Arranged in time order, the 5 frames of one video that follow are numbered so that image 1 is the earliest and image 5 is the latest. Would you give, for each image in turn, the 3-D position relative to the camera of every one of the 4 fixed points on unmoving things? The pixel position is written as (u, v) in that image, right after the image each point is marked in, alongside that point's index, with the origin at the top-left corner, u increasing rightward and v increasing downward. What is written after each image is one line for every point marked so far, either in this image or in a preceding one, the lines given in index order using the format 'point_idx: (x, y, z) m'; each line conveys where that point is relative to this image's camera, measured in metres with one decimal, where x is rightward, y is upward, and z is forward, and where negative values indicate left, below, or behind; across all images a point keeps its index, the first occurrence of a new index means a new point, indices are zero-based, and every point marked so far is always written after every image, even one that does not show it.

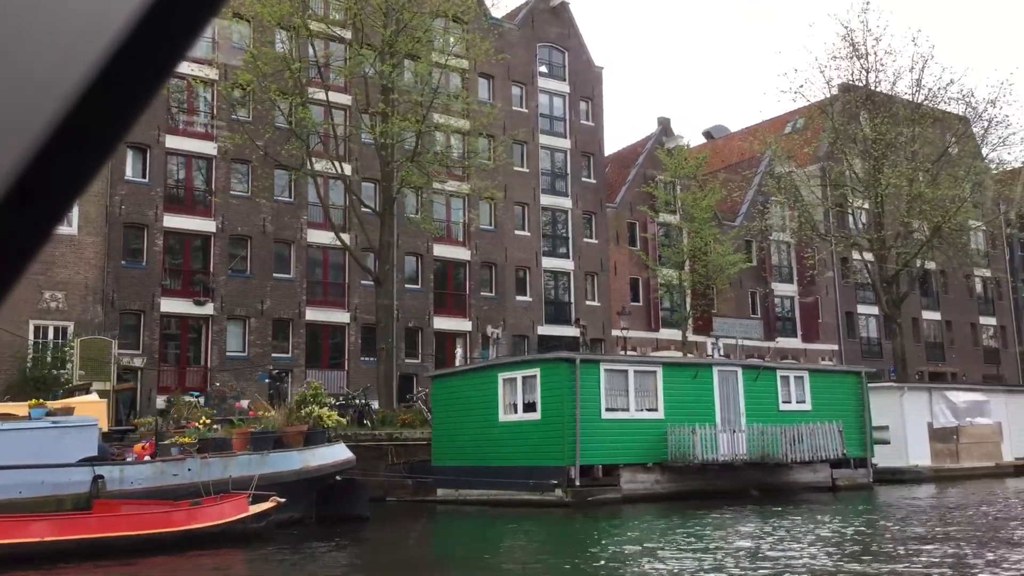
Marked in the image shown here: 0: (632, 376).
0: (+2.0, -1.5, +16.5) m
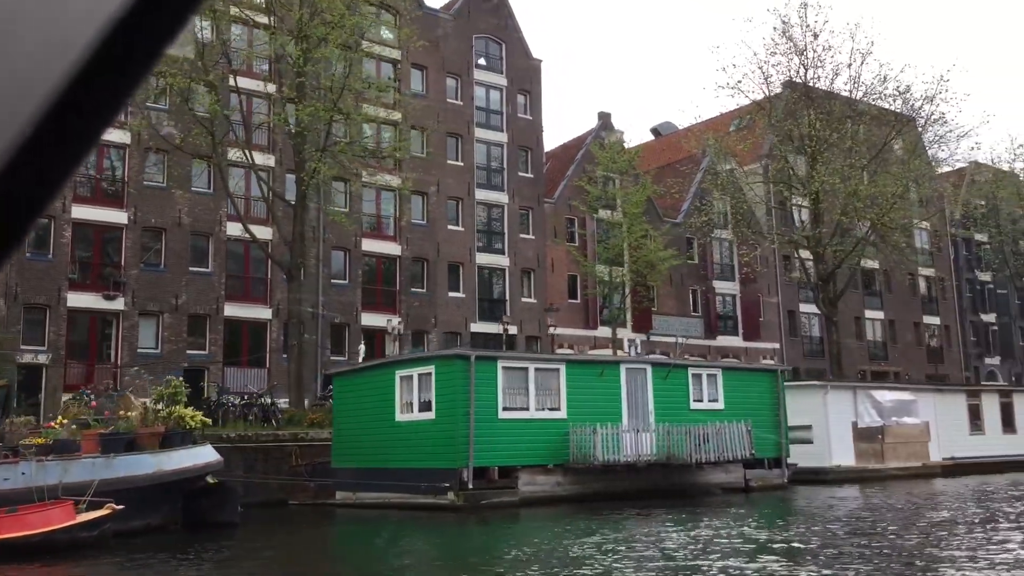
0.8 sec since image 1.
0: (+0.3, -1.4, +15.8) m
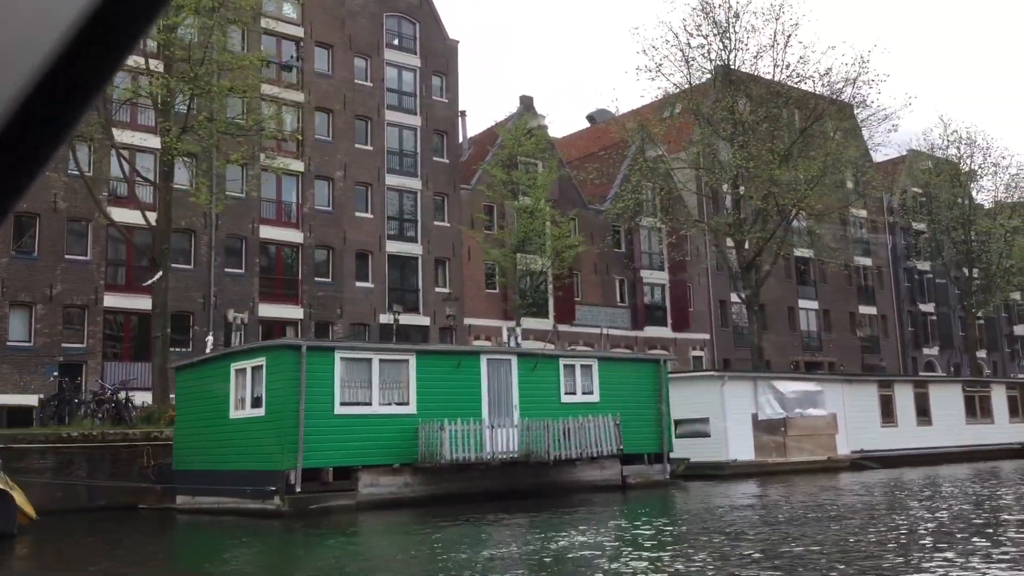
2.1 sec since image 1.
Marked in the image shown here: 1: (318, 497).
0: (-2.0, -1.2, +14.5) m
1: (-2.7, -2.9, +13.6) m
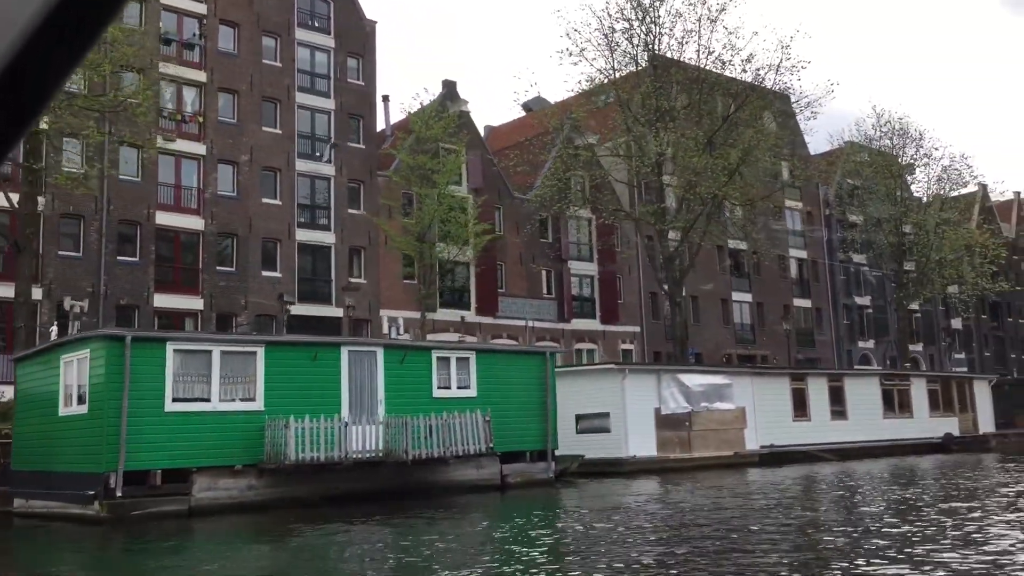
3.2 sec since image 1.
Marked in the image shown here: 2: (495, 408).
0: (-4.0, -1.0, +13.3) m
1: (-4.7, -2.7, +12.4) m
2: (-0.2, -2.0, +16.1) m
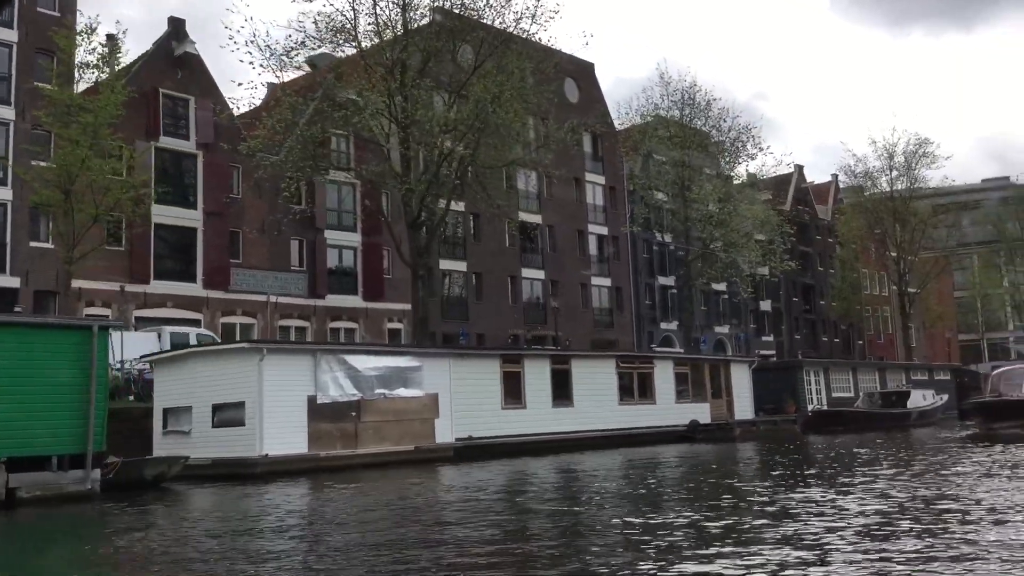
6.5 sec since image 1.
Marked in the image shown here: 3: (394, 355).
0: (-9.6, -0.4, +8.8) m
1: (-10.2, -2.1, +7.9) m
2: (-6.3, -1.4, +12.1) m
3: (-2.2, -1.3, +18.6) m
